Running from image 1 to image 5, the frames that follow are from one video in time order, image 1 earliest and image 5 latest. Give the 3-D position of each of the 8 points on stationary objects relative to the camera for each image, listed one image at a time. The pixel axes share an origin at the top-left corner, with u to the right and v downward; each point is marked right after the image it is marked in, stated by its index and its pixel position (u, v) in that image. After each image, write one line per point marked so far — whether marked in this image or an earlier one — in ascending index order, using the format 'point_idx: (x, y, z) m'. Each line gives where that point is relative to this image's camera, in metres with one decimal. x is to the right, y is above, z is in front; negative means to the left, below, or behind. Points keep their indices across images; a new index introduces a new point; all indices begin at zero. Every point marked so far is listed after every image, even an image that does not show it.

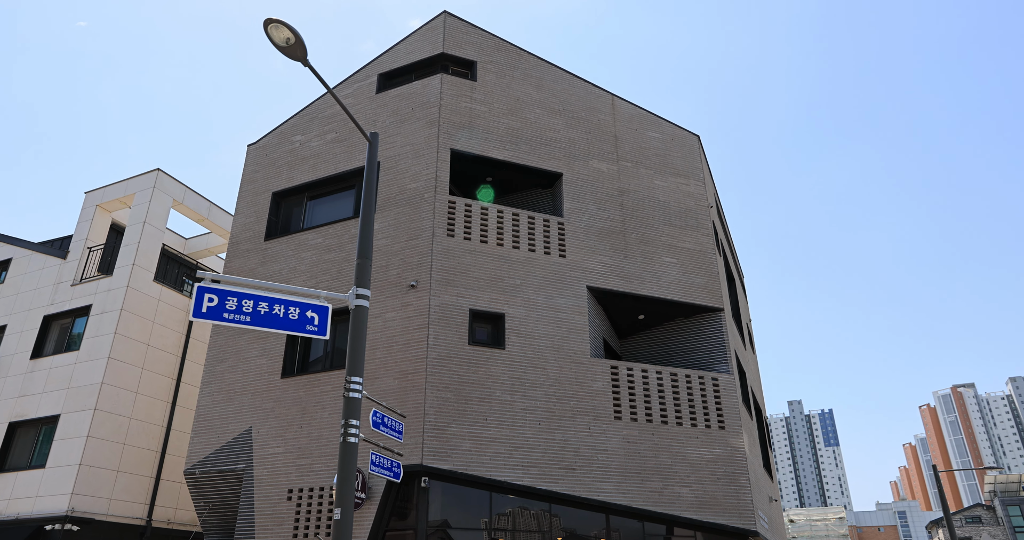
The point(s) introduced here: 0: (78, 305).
0: (-12.2, -1.0, +19.6) m
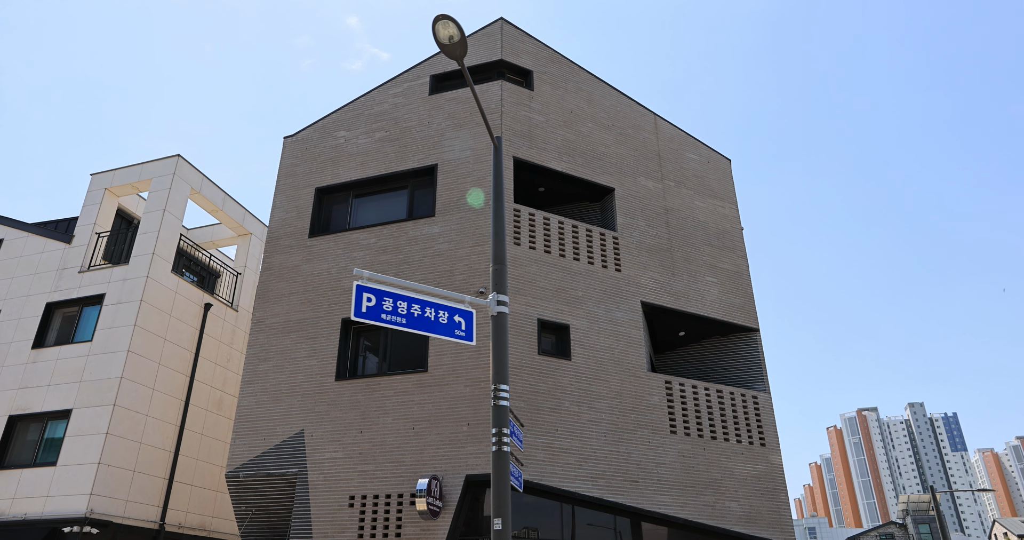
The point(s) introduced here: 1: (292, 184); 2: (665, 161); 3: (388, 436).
0: (-11.2, -0.6, +18.4) m
1: (-5.7, +2.2, +17.9) m
2: (+4.2, +3.0, +19.0) m
3: (-2.5, -3.3, +13.9) m
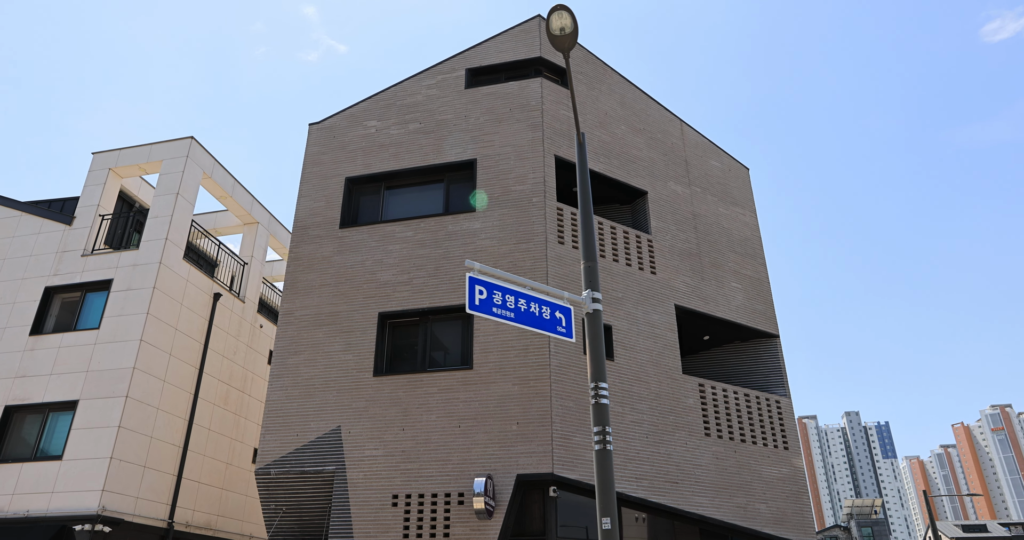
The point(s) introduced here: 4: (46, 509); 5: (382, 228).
0: (-10.5, -0.2, +17.4) m
1: (-4.8, +2.4, +17.3) m
2: (+5.0, +2.9, +19.2) m
3: (-1.6, -3.2, +13.6) m
4: (-9.9, -5.1, +14.7) m
5: (-3.0, +1.0, +16.1) m
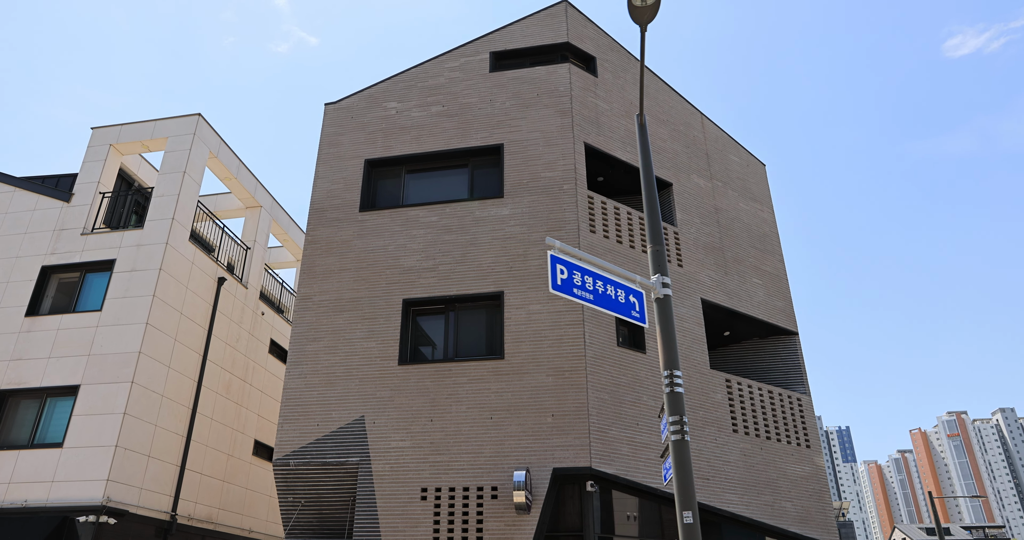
0: (-10.0, +0.3, +16.5) m
1: (-4.2, +2.8, +16.7) m
2: (+5.5, +3.0, +19.0) m
3: (-0.9, -2.9, +13.1) m
4: (-9.3, -4.6, +13.9) m
5: (-2.4, +1.3, +15.5) m
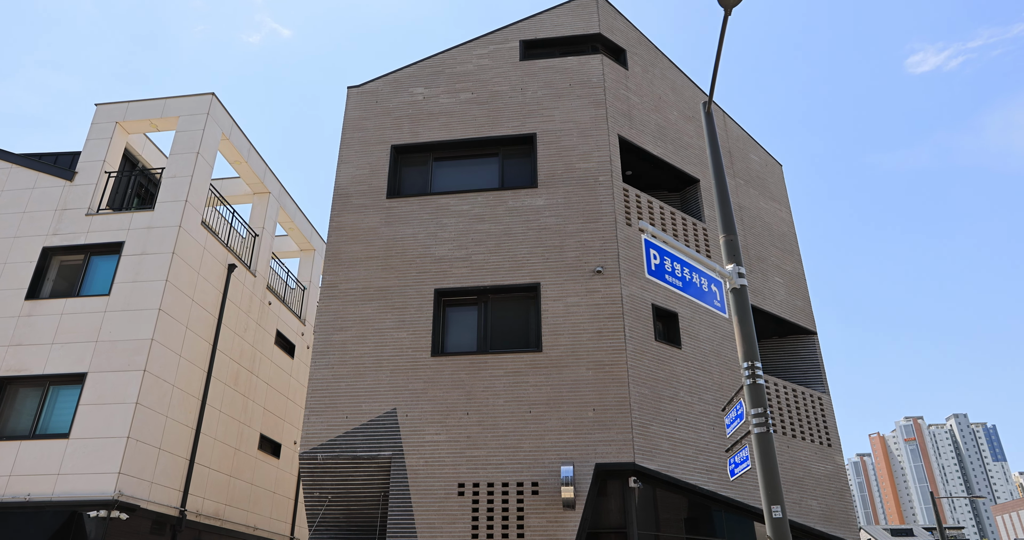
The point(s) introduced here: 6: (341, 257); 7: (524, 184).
0: (-9.3, +0.7, +15.8) m
1: (-3.5, +3.1, +16.2) m
2: (+6.1, +3.0, +18.9) m
3: (-0.2, -2.7, +12.7) m
4: (-8.7, -4.2, +13.1) m
5: (-1.7, +1.5, +15.1) m
6: (-3.6, +0.3, +14.7) m
7: (+0.3, +1.9, +15.2) m
